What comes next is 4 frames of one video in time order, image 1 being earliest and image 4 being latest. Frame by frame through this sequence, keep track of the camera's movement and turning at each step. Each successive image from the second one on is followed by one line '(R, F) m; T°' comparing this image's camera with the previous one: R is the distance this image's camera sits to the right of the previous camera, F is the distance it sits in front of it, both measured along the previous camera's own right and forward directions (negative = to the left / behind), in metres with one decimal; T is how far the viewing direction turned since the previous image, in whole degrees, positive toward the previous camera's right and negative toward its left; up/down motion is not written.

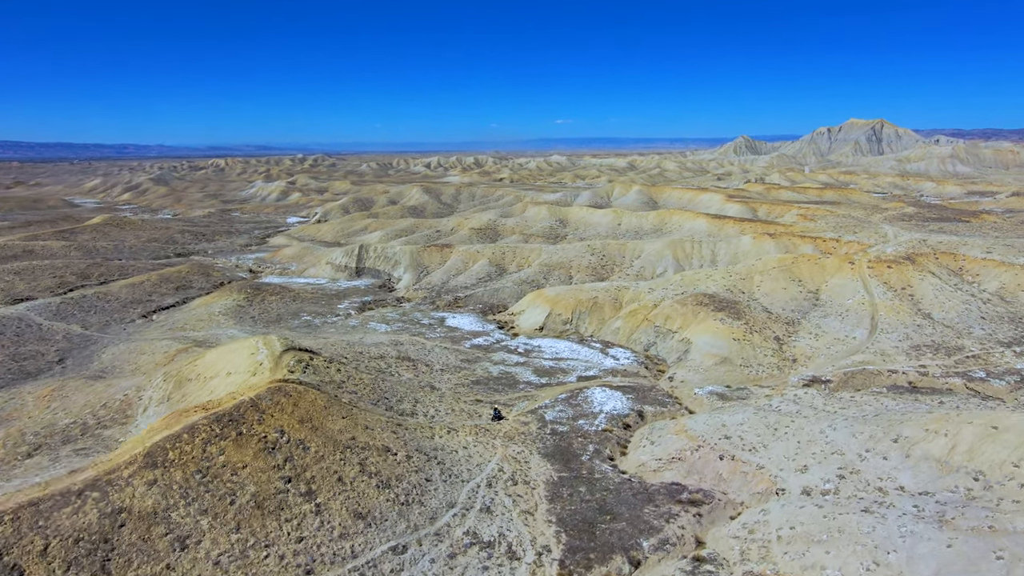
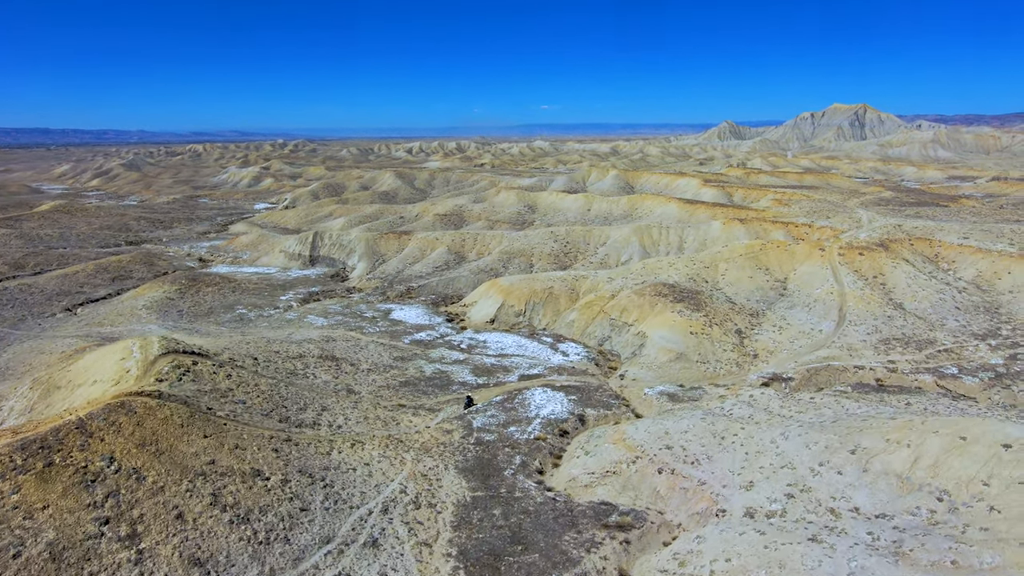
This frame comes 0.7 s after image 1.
(+2.1, +2.5) m; +1°
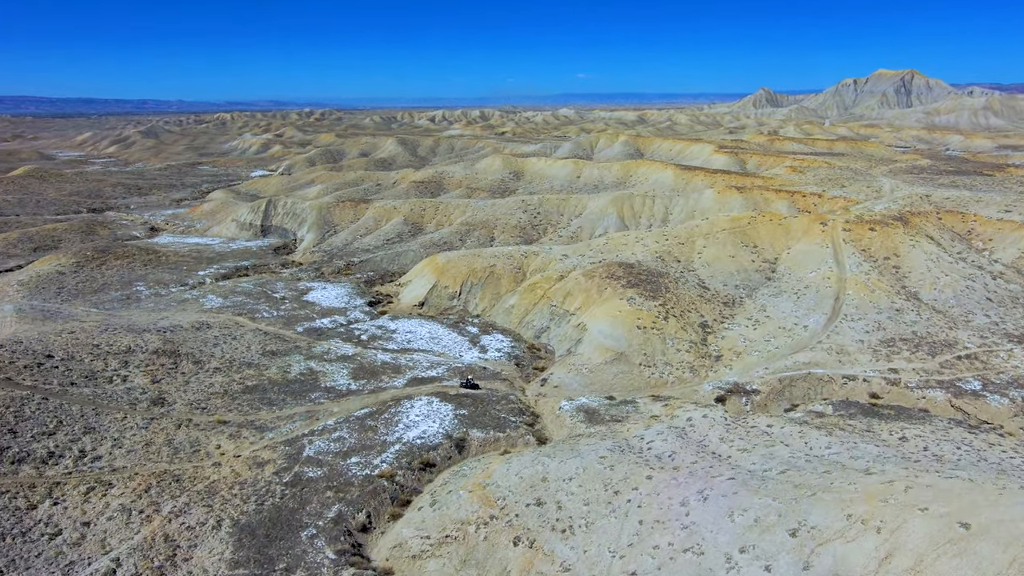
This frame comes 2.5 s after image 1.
(+4.6, +5.9) m; -3°
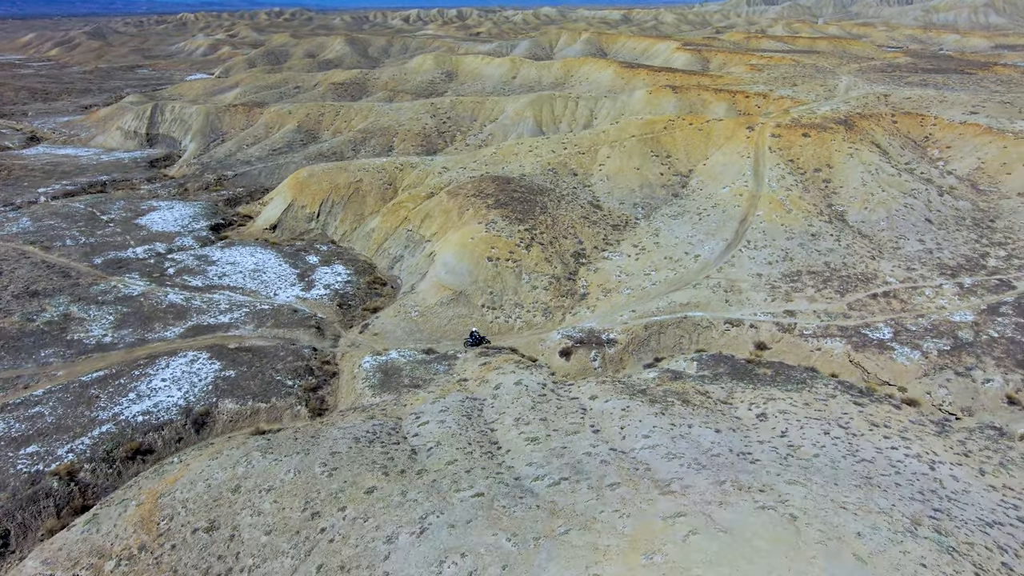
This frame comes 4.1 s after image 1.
(+4.8, +4.4) m; +1°
